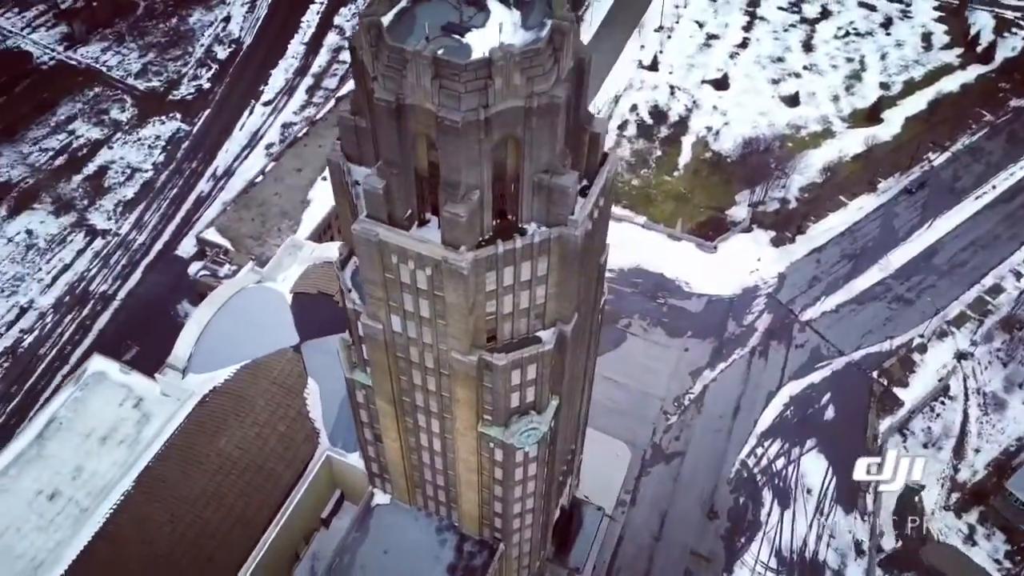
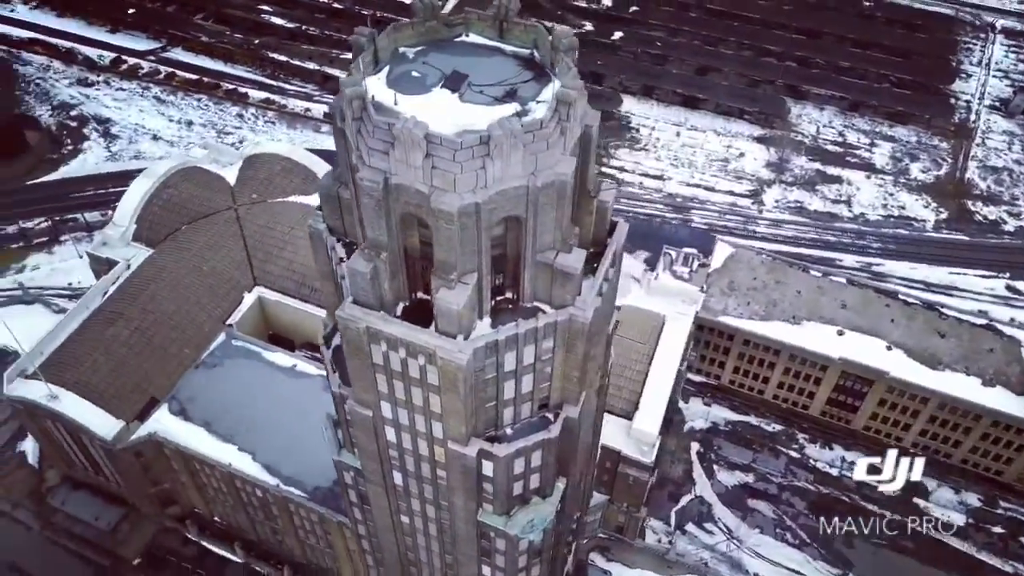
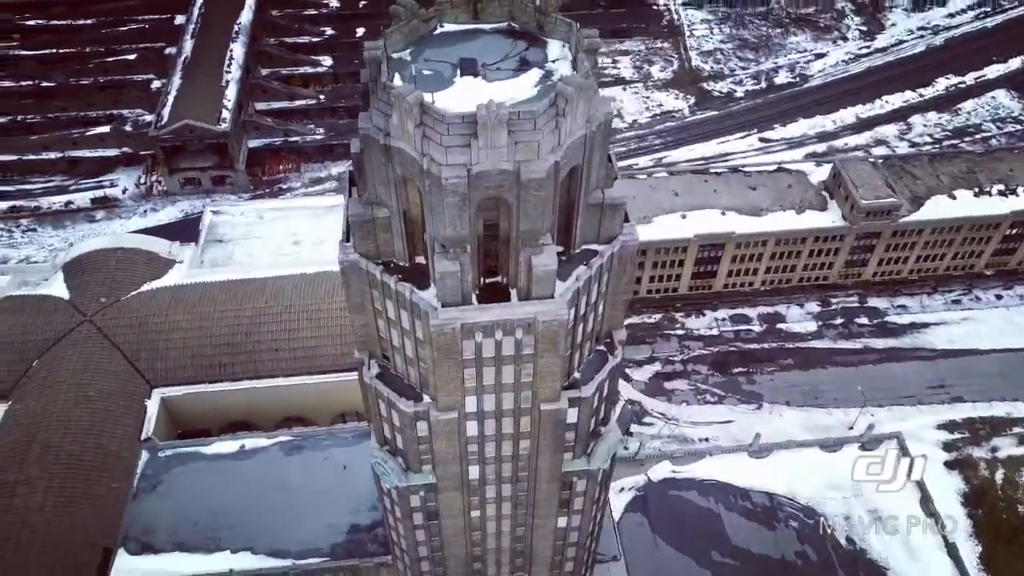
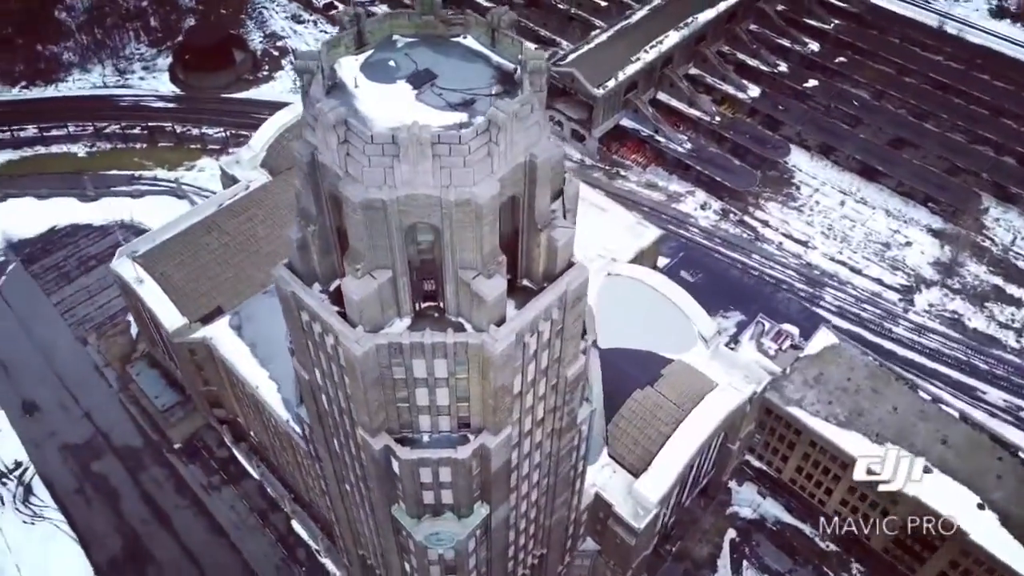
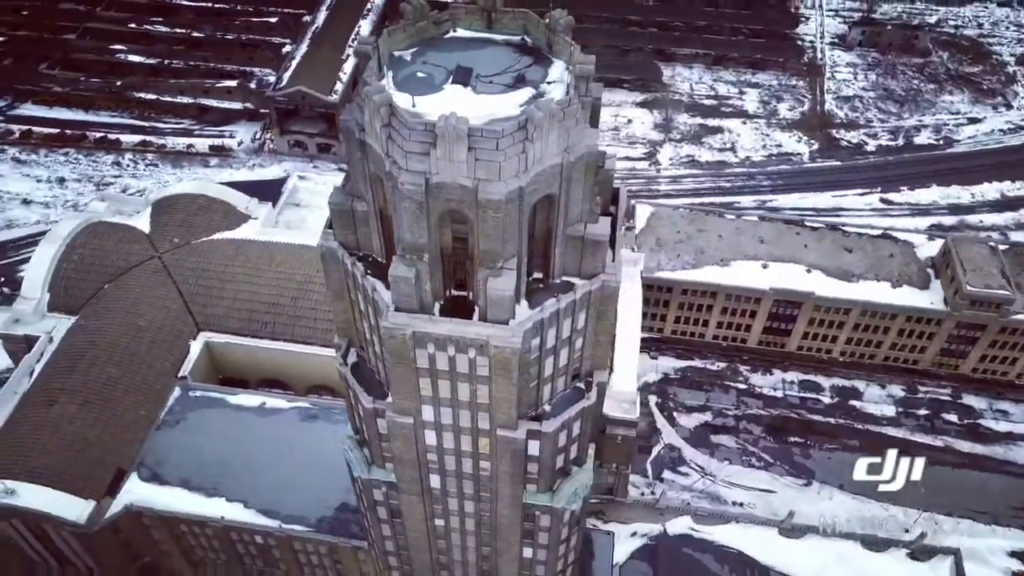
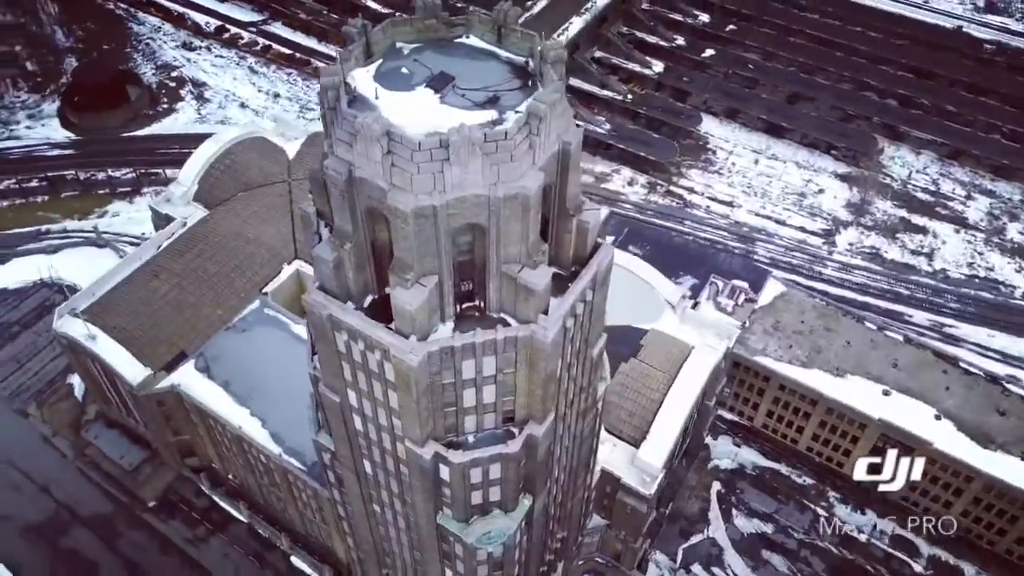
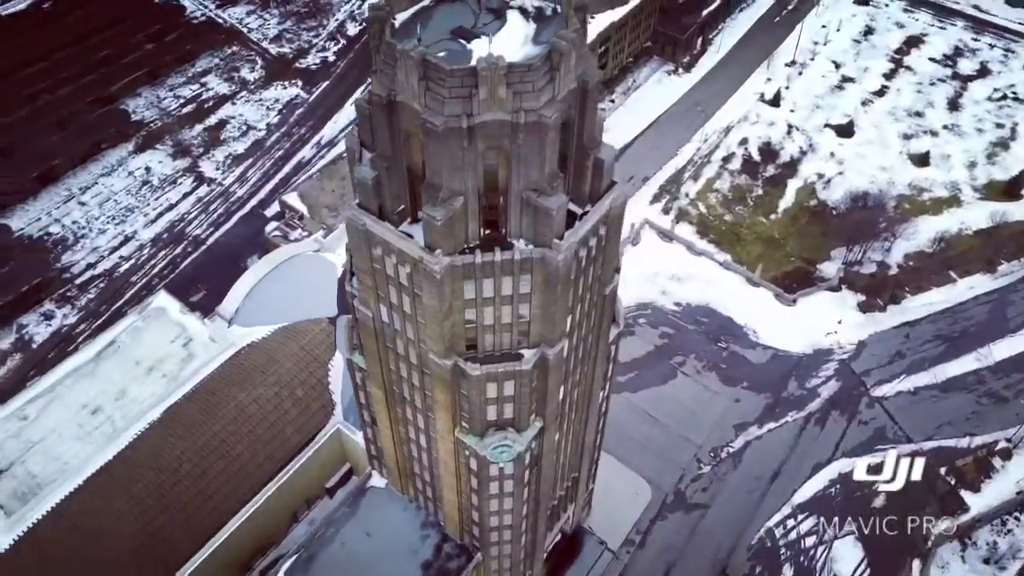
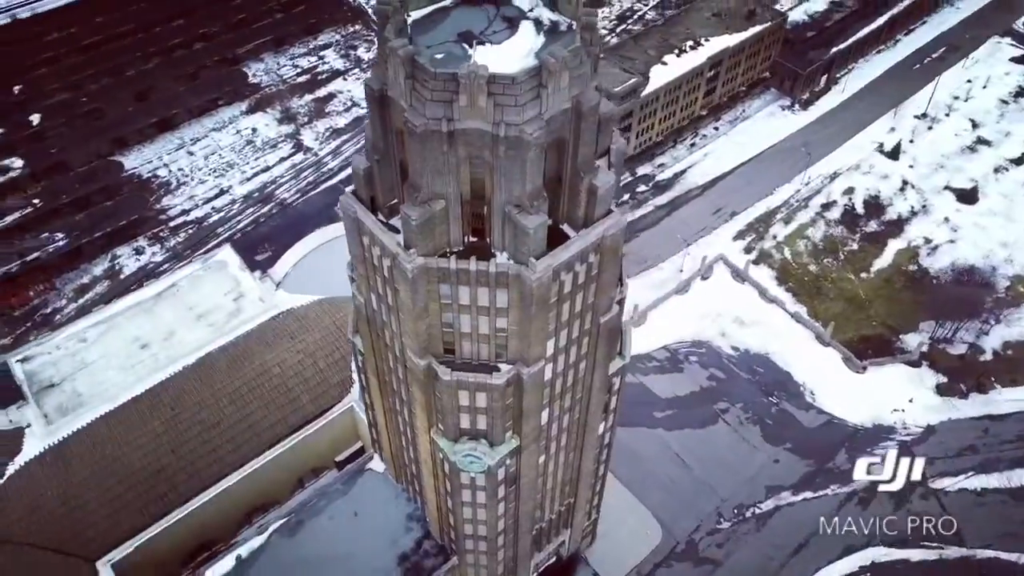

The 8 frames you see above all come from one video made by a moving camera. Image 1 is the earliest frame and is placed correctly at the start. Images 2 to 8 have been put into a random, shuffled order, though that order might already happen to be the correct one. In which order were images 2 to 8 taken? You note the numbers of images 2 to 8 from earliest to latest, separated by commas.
7, 8, 3, 5, 2, 6, 4
